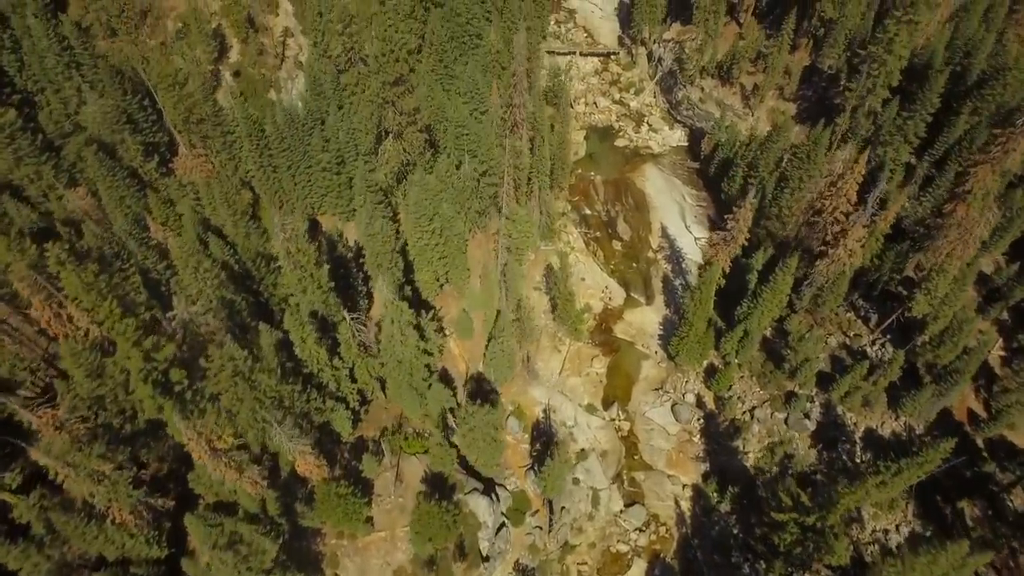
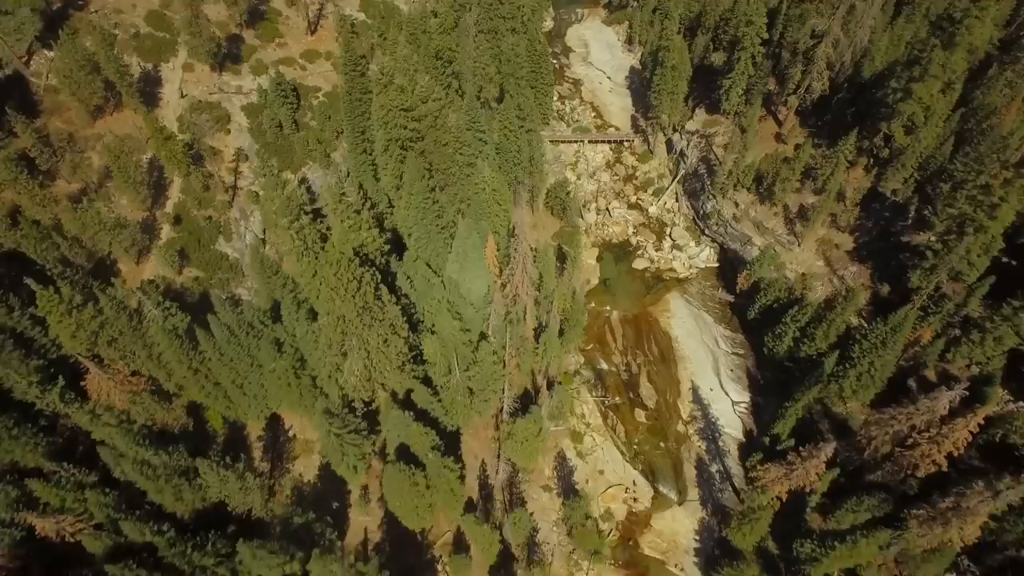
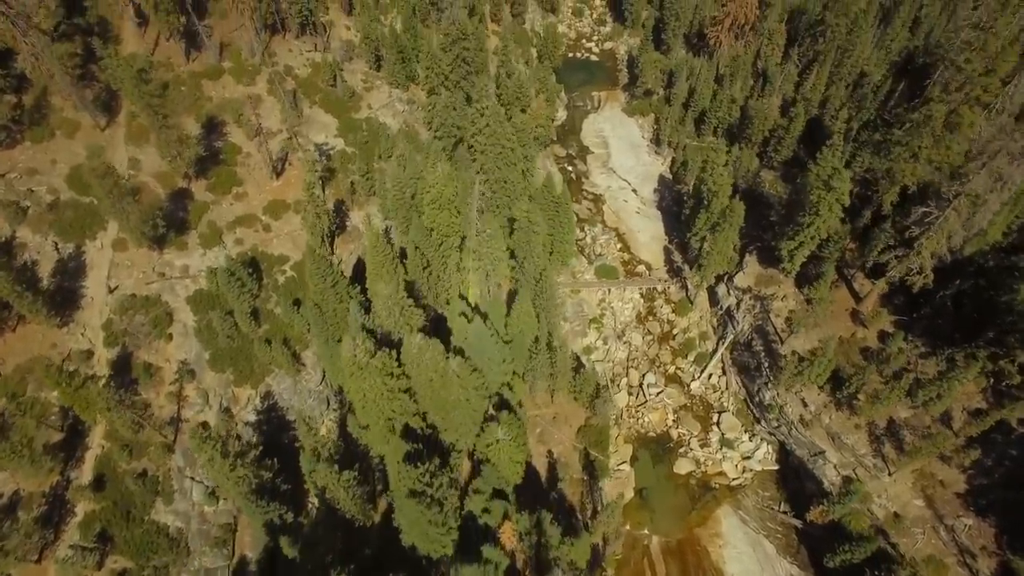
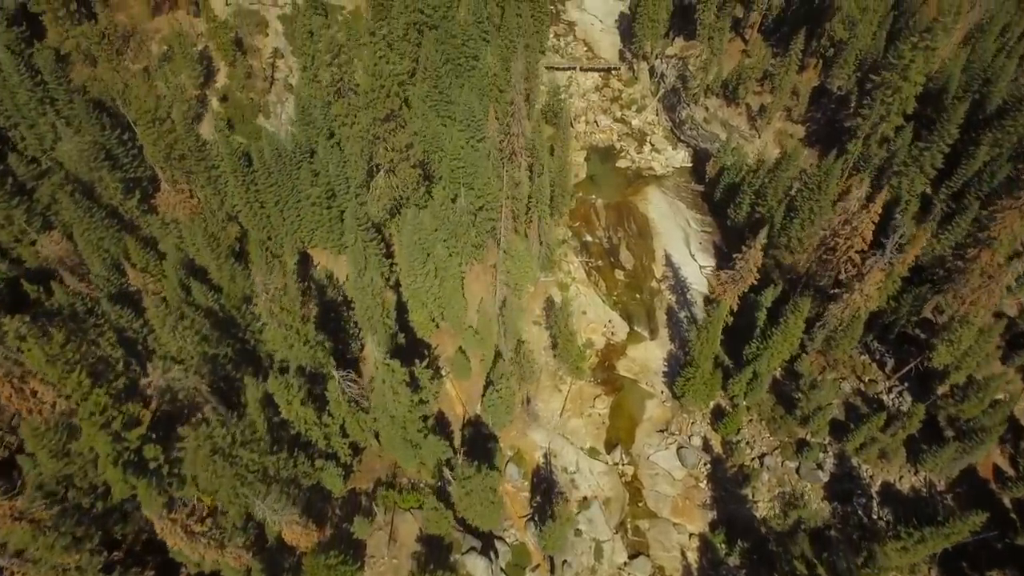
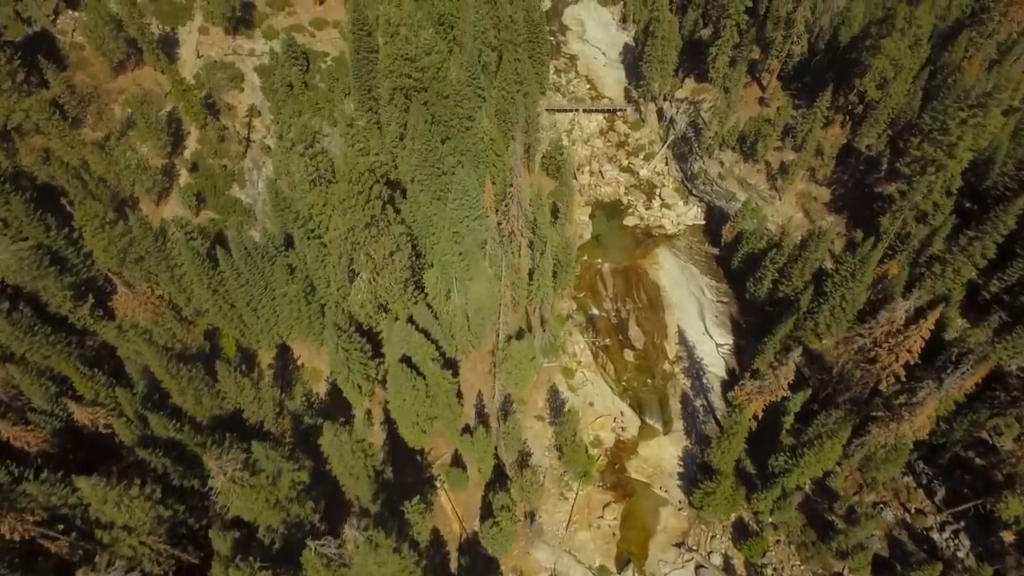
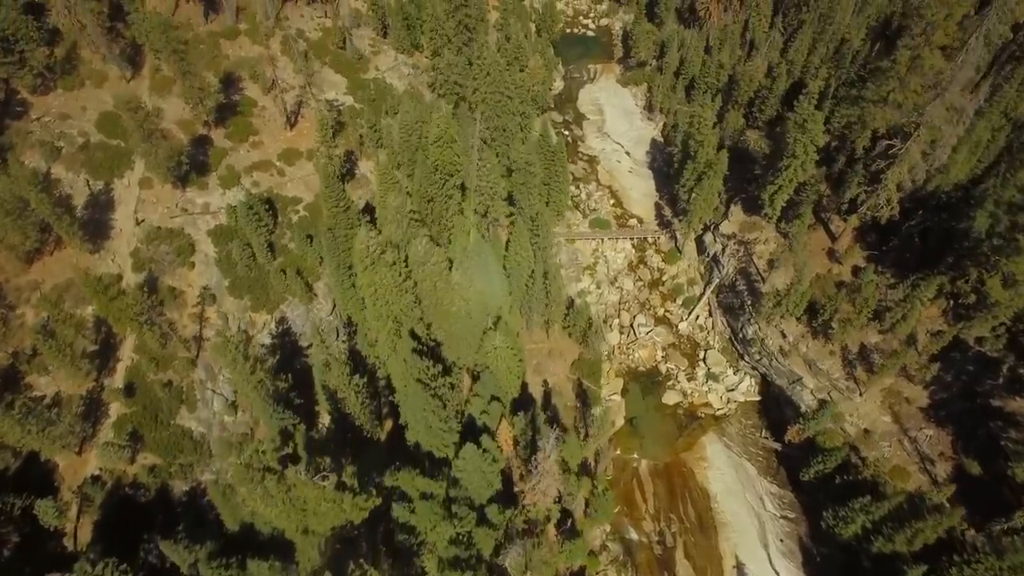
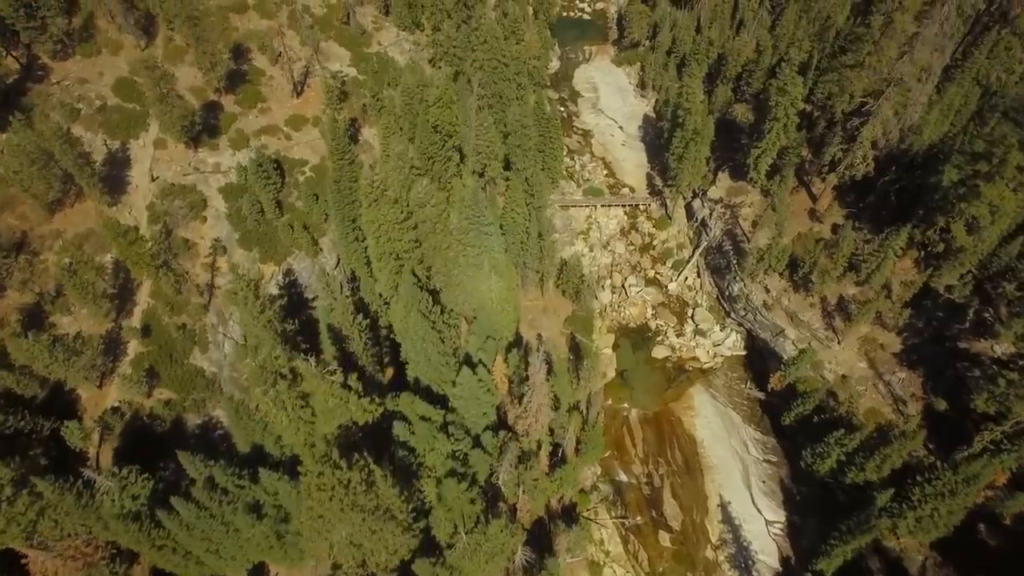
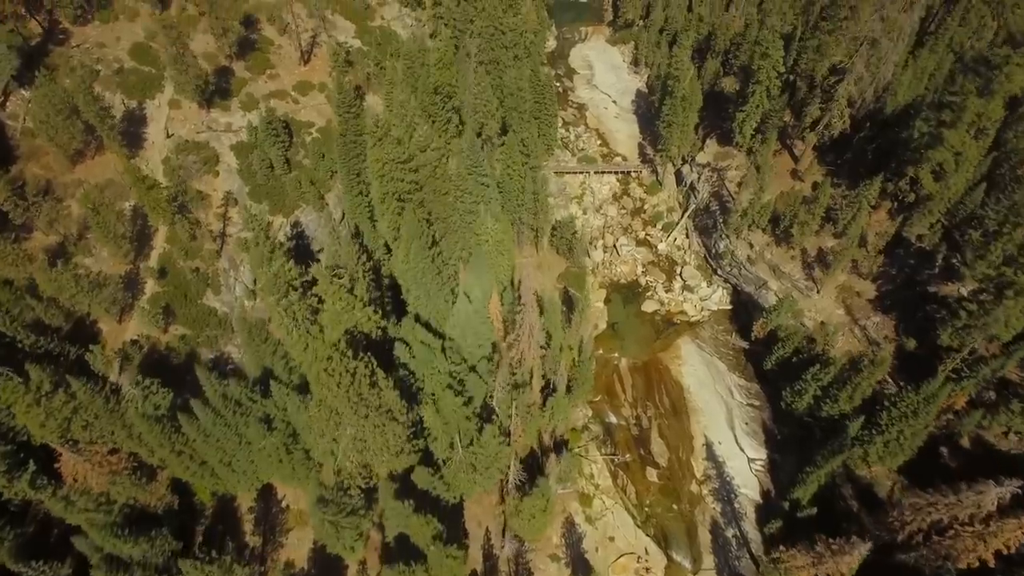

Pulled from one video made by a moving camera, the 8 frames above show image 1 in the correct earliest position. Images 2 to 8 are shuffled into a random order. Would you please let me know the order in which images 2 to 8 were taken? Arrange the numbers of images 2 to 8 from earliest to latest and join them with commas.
4, 5, 2, 8, 7, 6, 3
